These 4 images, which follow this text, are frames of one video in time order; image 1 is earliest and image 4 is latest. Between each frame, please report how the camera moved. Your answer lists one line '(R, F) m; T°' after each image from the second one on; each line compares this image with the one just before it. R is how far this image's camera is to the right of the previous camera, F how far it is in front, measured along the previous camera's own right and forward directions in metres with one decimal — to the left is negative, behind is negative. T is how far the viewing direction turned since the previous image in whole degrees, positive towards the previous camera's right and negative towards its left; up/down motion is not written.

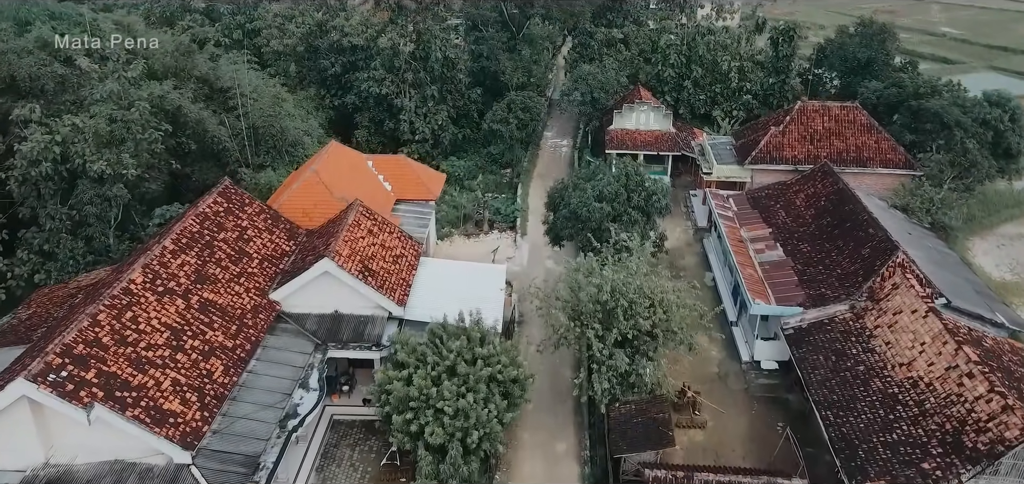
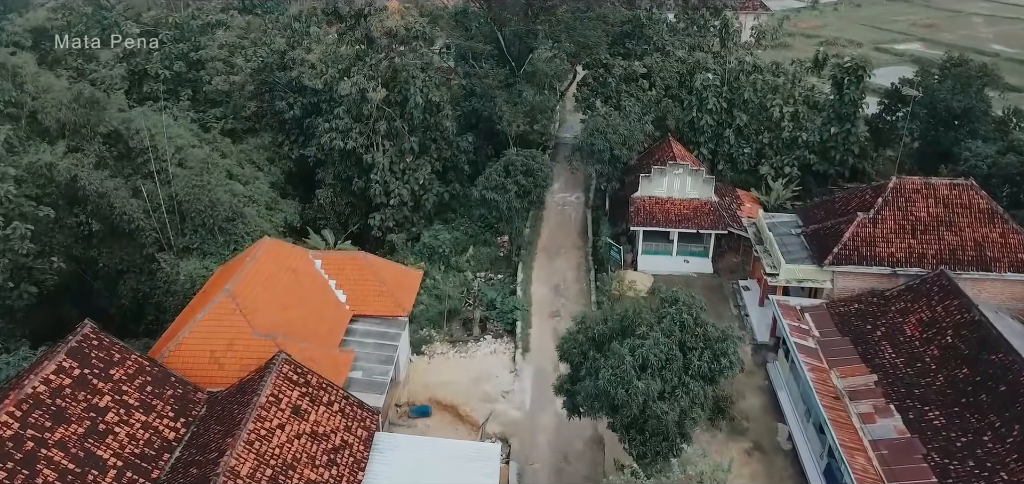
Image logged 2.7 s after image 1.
(0.0, +5.3) m; 0°
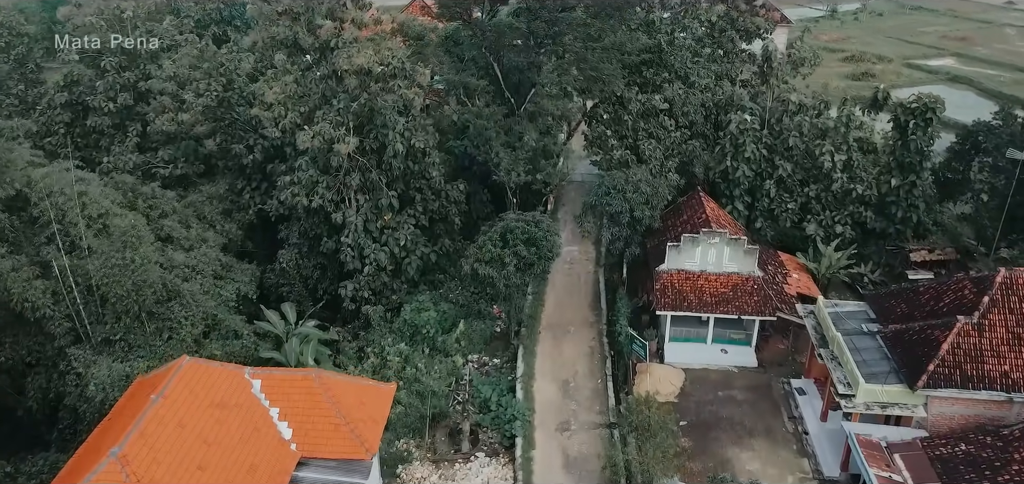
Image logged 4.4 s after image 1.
(0.0, +3.5) m; 0°
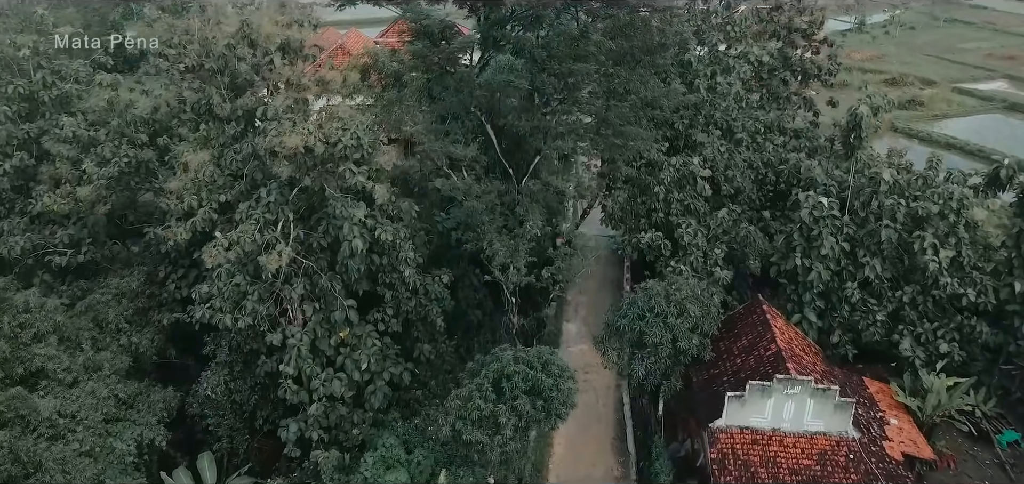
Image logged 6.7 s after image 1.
(0.0, +4.5) m; 0°
